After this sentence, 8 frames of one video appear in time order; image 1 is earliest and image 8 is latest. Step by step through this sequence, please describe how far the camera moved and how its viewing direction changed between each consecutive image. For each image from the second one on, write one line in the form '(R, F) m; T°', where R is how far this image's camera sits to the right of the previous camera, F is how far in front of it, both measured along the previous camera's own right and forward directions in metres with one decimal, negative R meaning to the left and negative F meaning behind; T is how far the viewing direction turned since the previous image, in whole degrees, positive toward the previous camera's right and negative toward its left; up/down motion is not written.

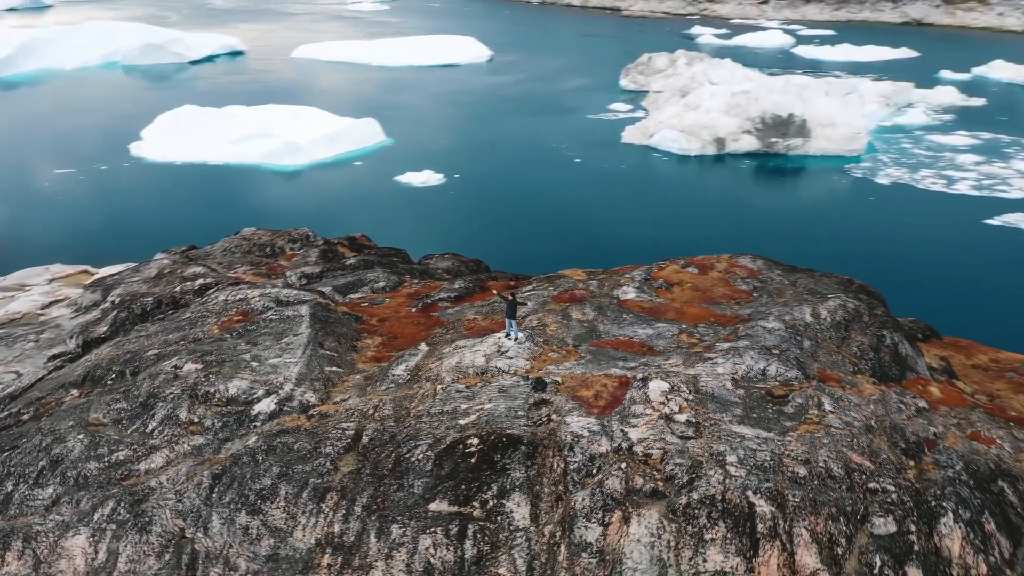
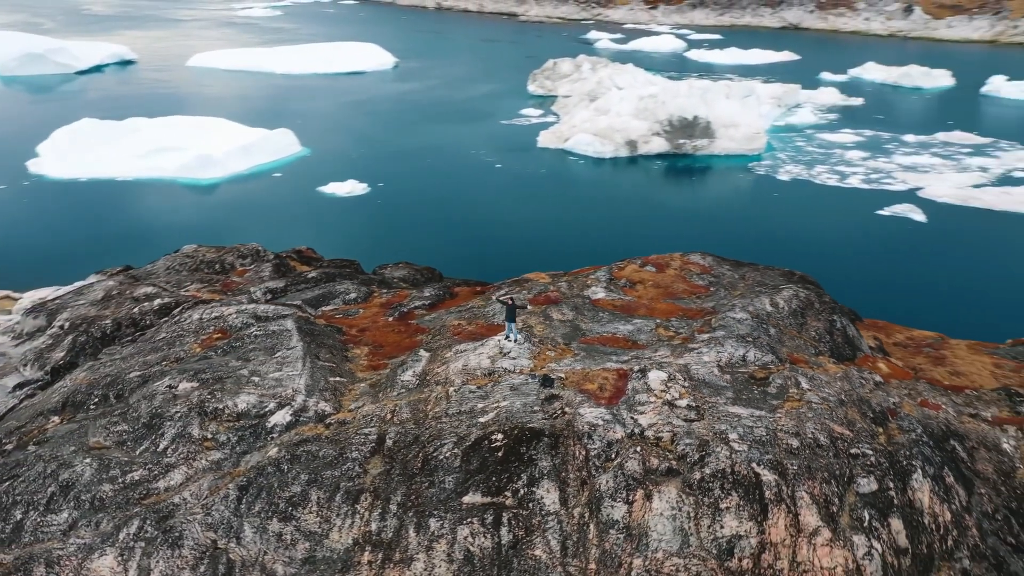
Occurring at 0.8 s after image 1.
(-2.1, -1.0) m; +7°
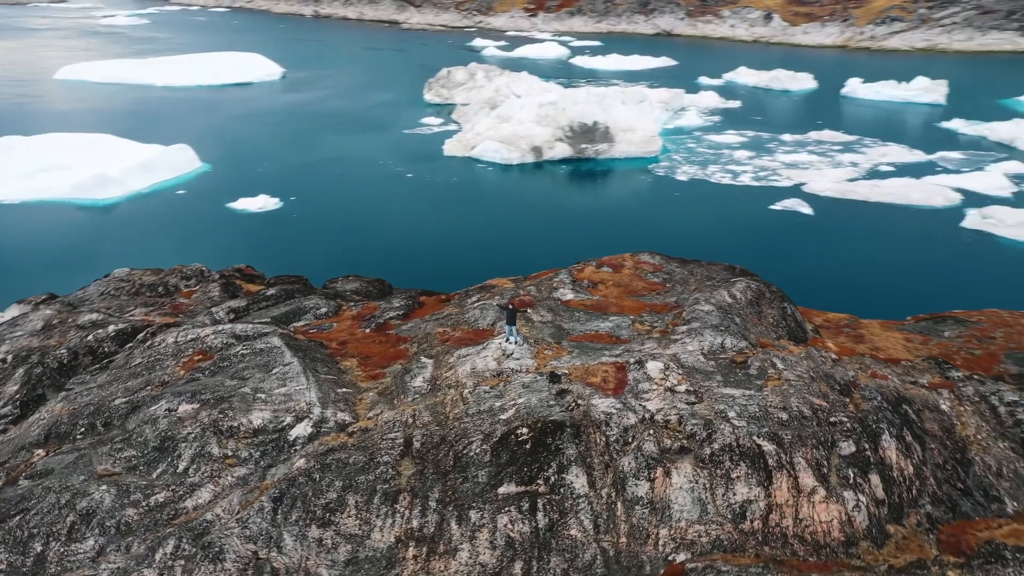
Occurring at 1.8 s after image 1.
(-2.6, -1.1) m; +8°
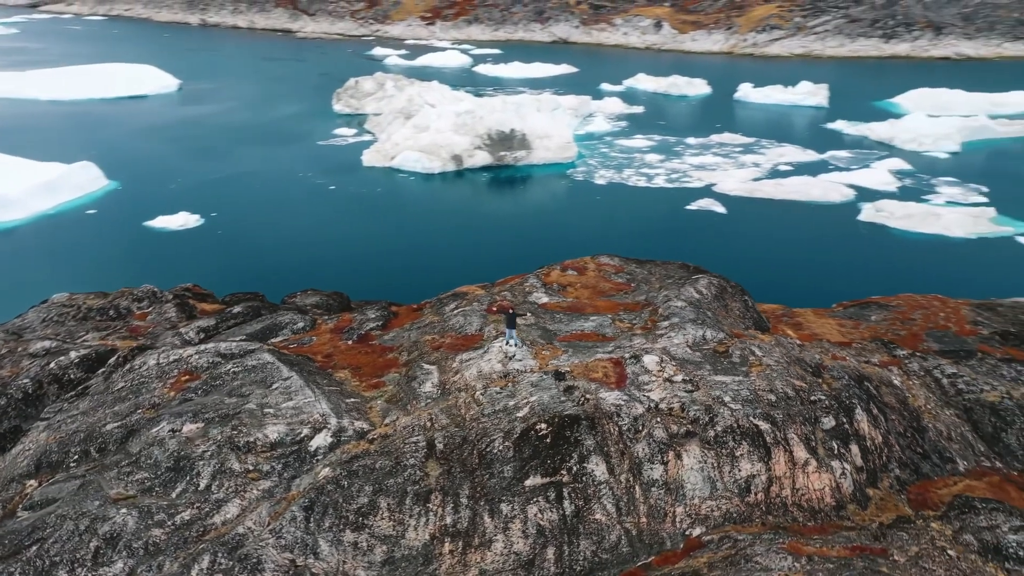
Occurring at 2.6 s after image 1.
(-2.4, -0.9) m; +7°
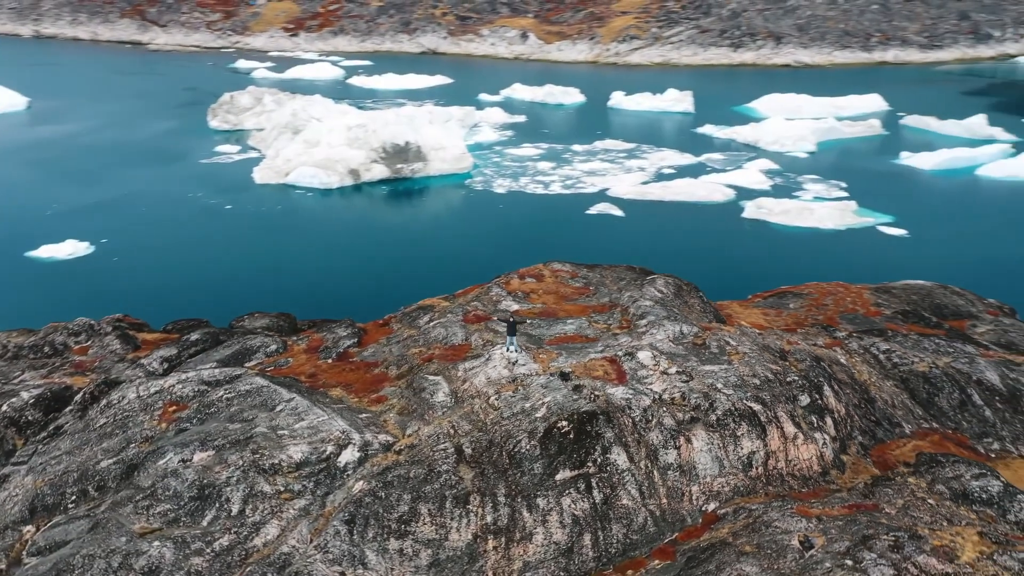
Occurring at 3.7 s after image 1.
(-3.3, -0.9) m; +9°
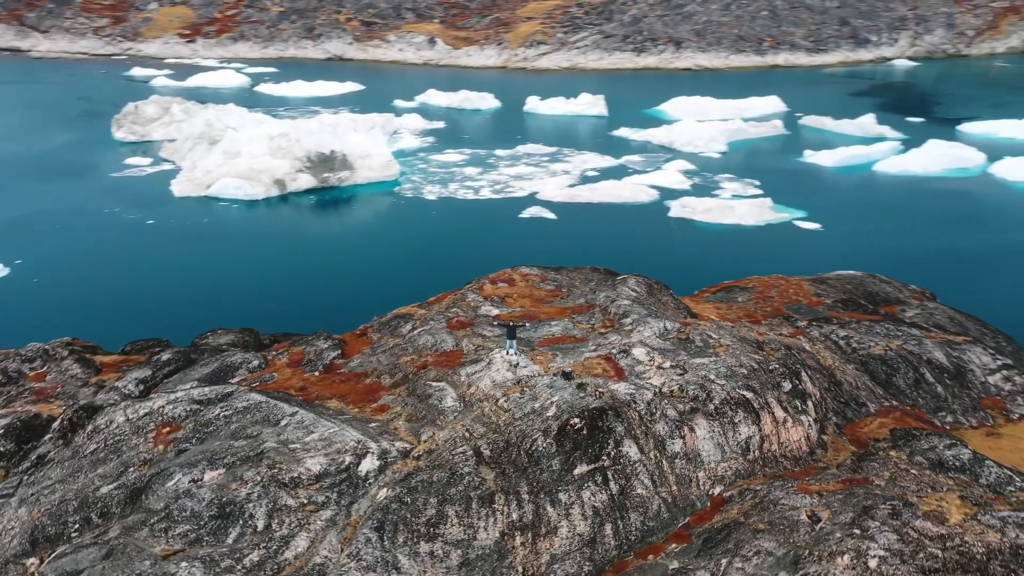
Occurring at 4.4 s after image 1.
(-2.4, -0.5) m; +6°
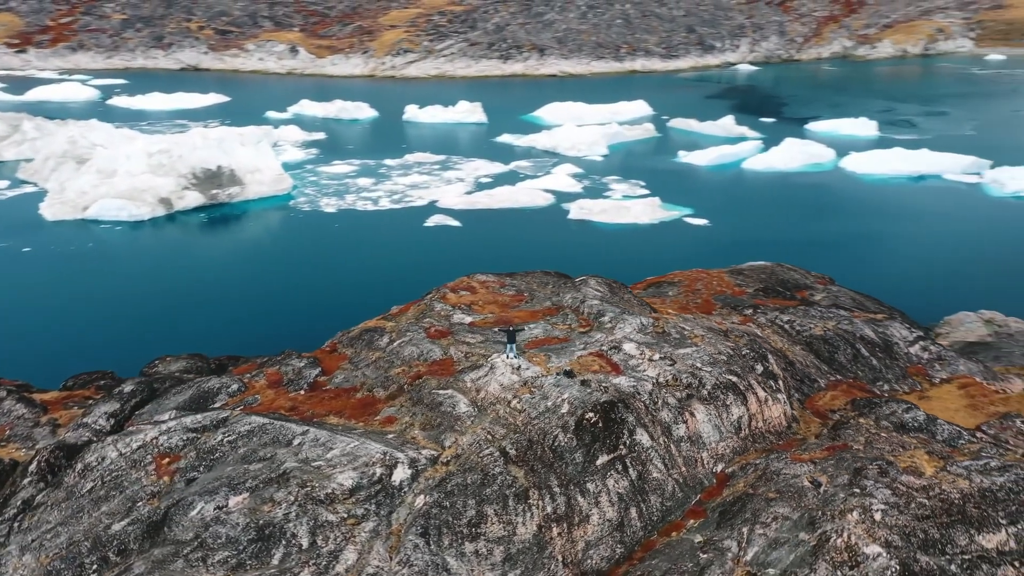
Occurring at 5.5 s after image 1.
(-3.6, -0.6) m; +9°
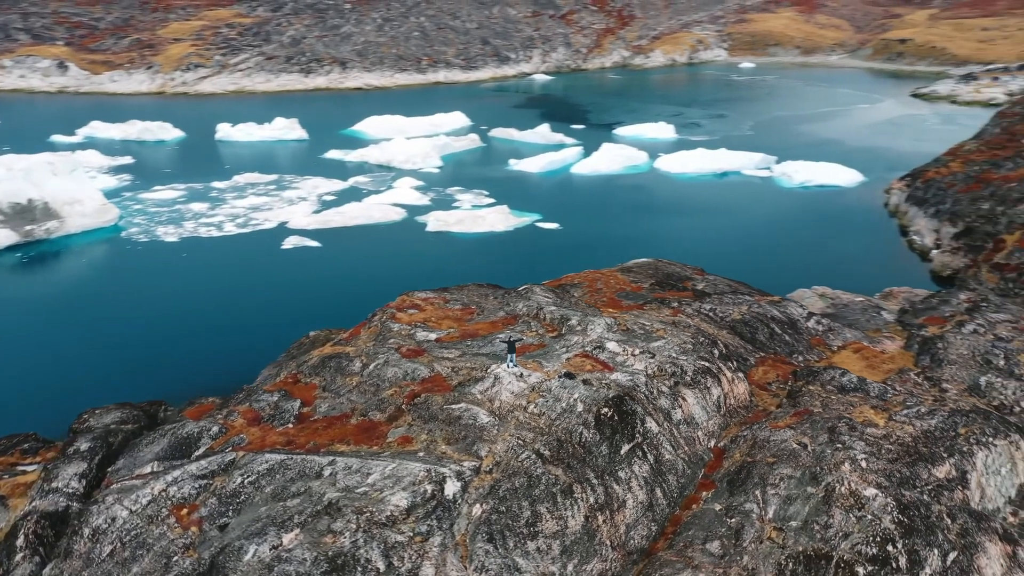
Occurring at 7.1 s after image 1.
(-5.6, -0.5) m; +14°
